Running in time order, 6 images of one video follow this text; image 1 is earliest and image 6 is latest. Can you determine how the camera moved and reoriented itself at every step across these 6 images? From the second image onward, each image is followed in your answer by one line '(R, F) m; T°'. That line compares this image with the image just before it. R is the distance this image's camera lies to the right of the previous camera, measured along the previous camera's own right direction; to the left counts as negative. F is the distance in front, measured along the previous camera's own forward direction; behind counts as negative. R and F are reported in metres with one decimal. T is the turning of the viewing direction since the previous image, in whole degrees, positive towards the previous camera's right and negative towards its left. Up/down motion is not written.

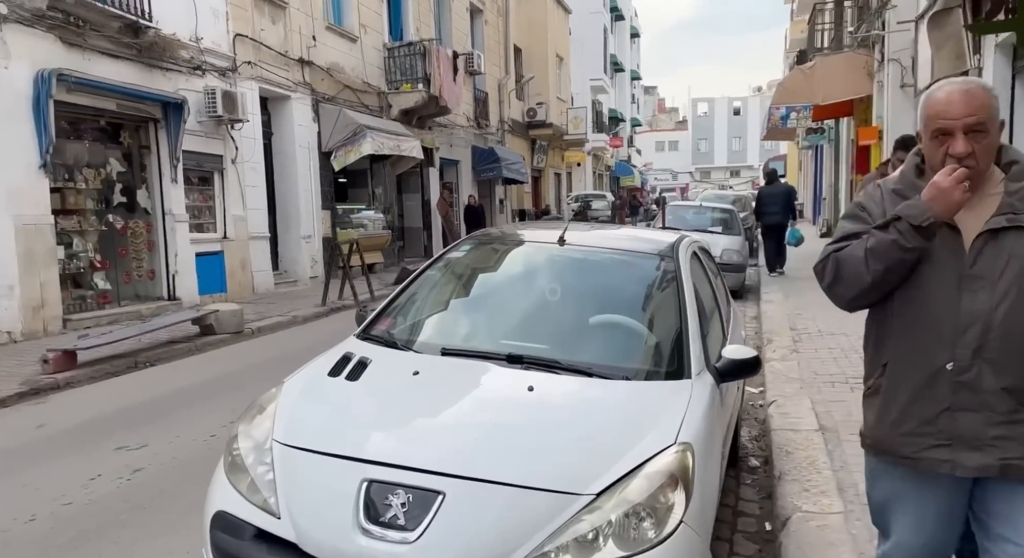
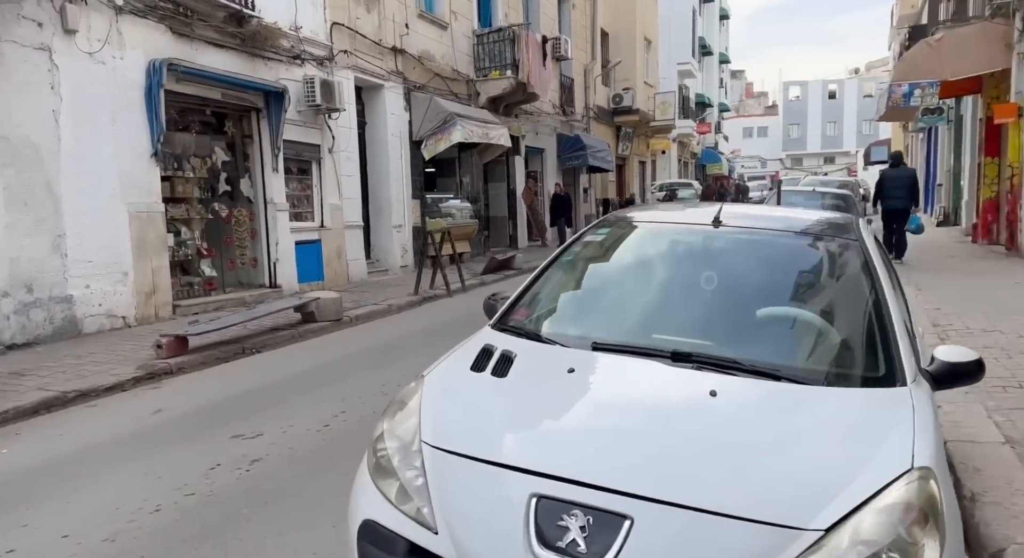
(-0.3, +0.3) m; -6°
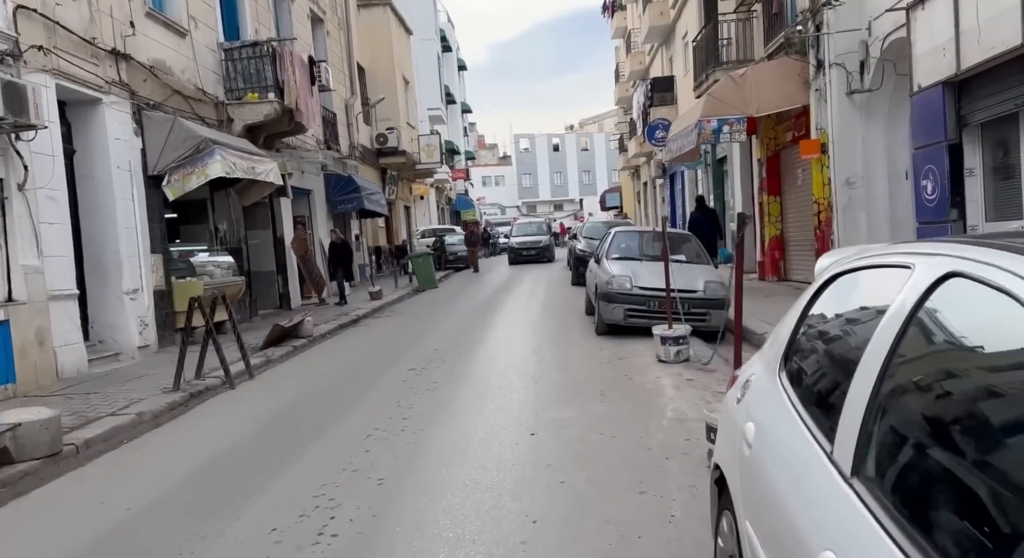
(-0.8, +3.0) m; +19°
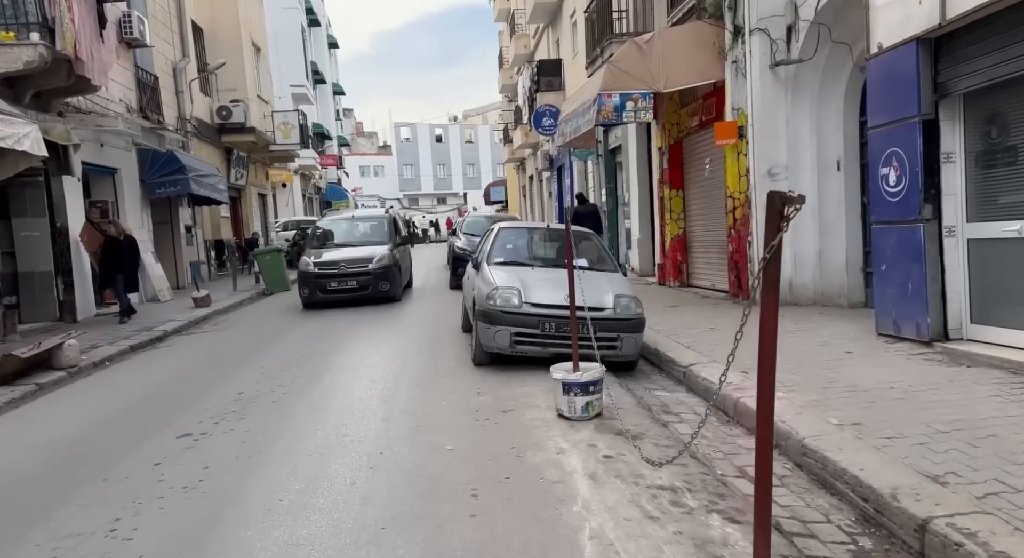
(+0.4, +2.9) m; +8°
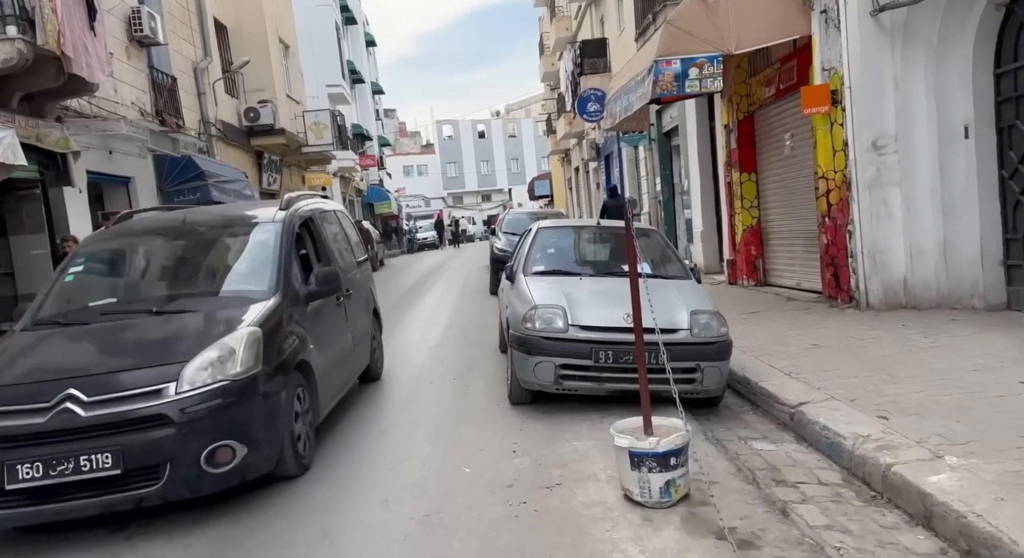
(+0.1, +1.8) m; -4°
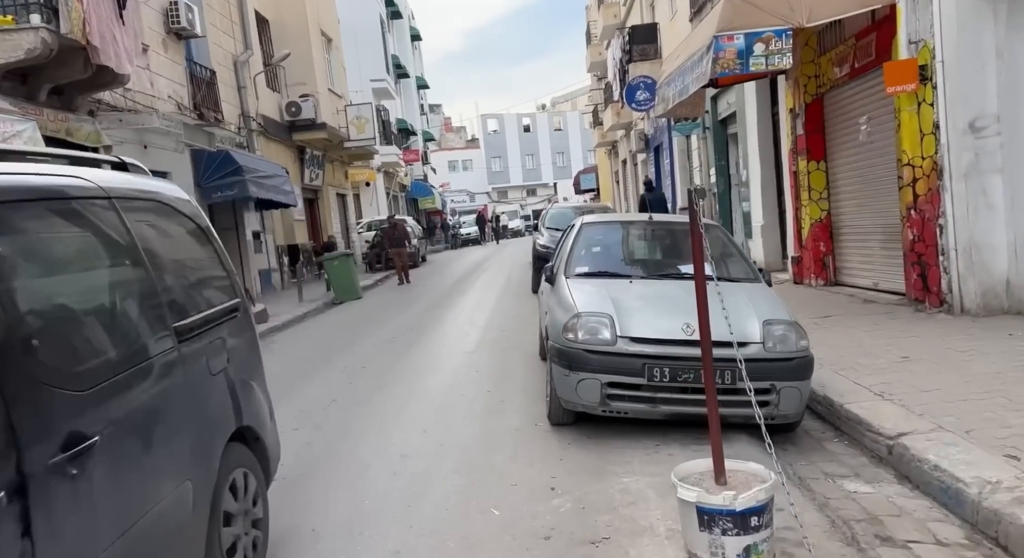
(0.0, +0.8) m; -3°
